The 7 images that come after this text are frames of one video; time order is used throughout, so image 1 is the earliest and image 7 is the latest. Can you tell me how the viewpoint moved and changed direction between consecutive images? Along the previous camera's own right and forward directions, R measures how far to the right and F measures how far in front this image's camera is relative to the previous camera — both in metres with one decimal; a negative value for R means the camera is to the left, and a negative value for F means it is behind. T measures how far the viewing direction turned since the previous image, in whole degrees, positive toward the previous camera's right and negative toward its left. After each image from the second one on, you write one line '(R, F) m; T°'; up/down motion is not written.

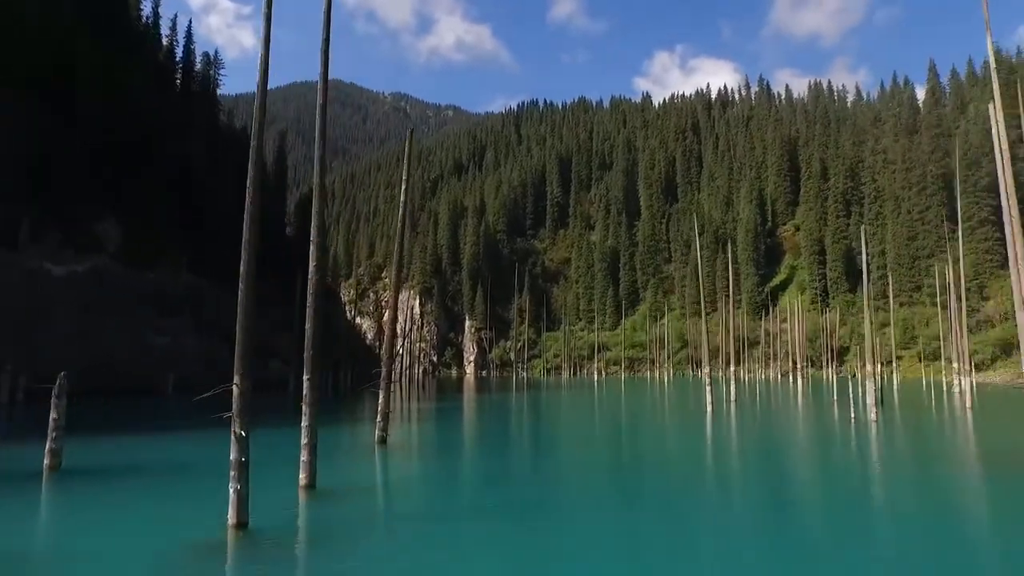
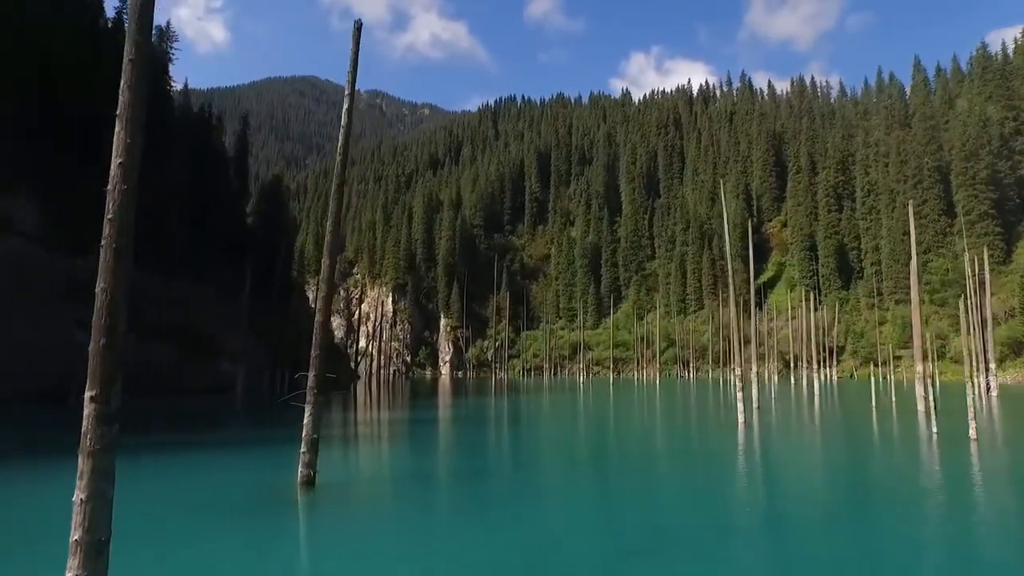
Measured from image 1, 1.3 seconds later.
(-0.2, +4.6) m; +2°
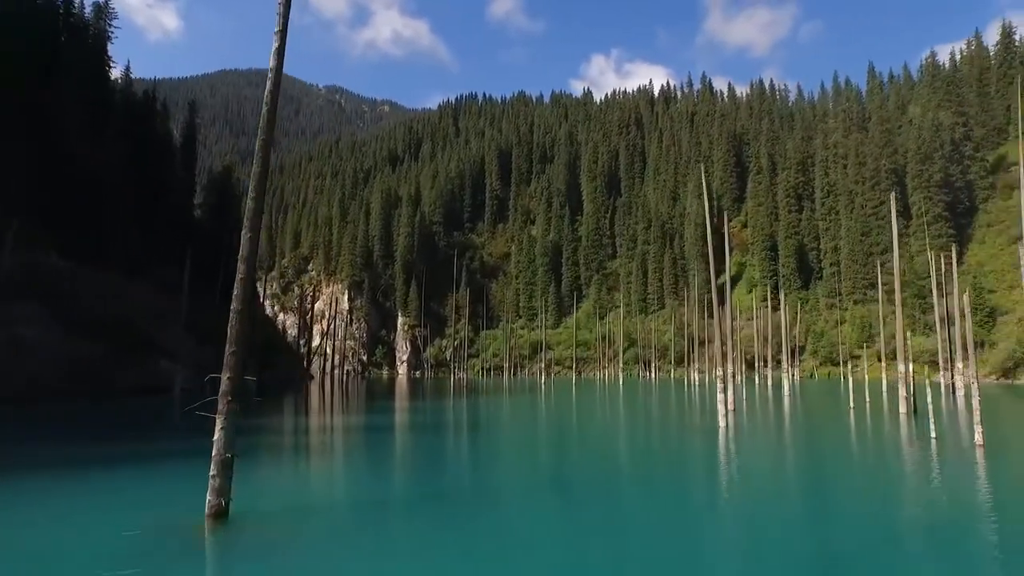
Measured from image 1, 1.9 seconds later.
(0.0, +1.7) m; +3°
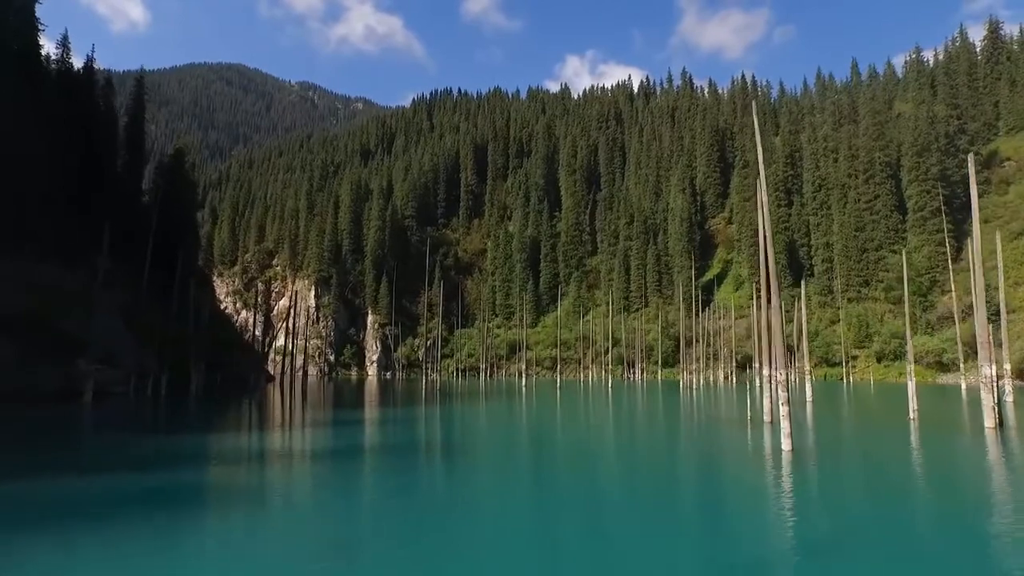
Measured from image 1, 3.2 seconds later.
(-0.3, +4.6) m; +2°
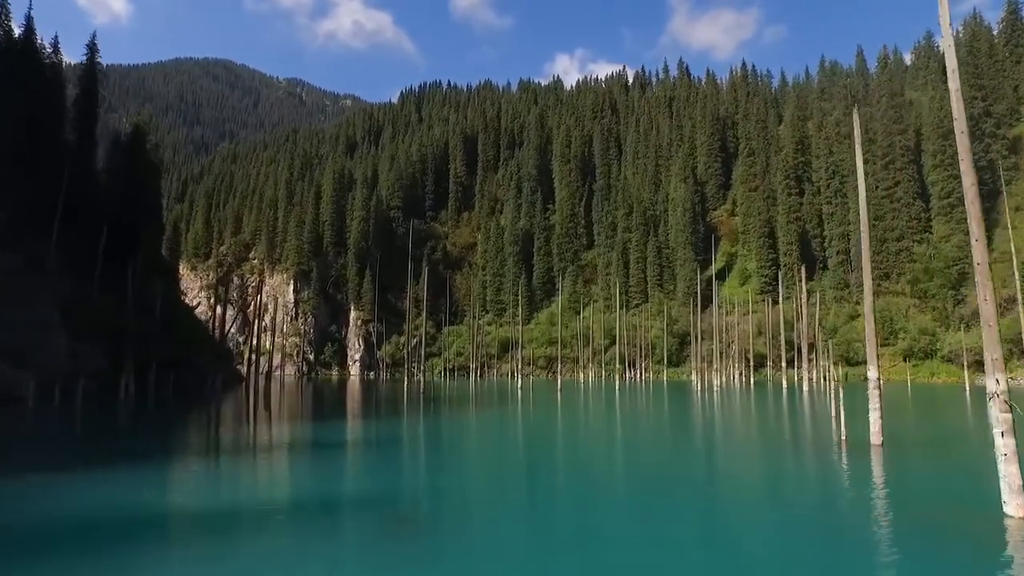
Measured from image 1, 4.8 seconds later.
(-0.3, +5.6) m; +1°
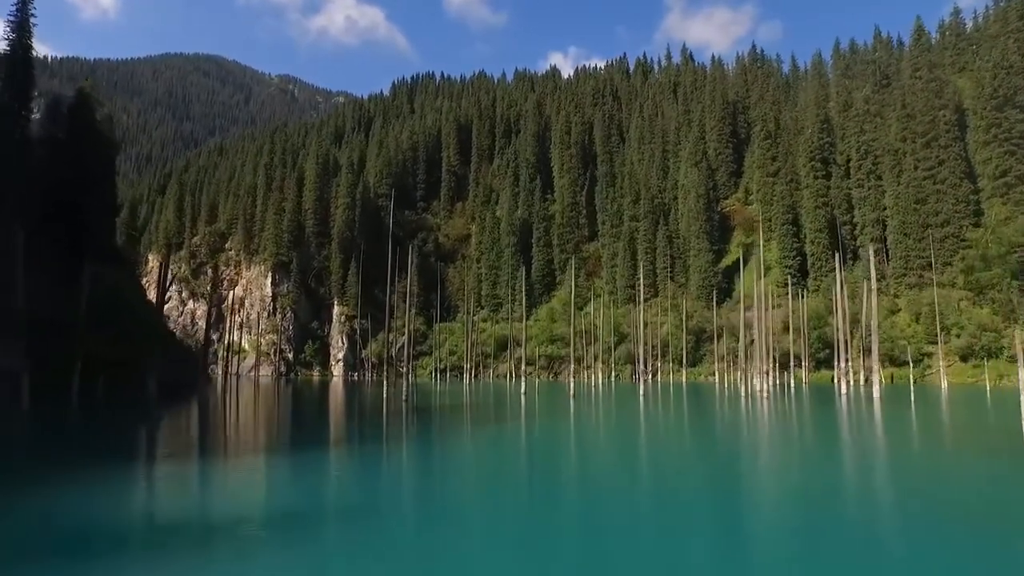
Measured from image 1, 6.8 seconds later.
(-0.4, +7.2) m; 0°
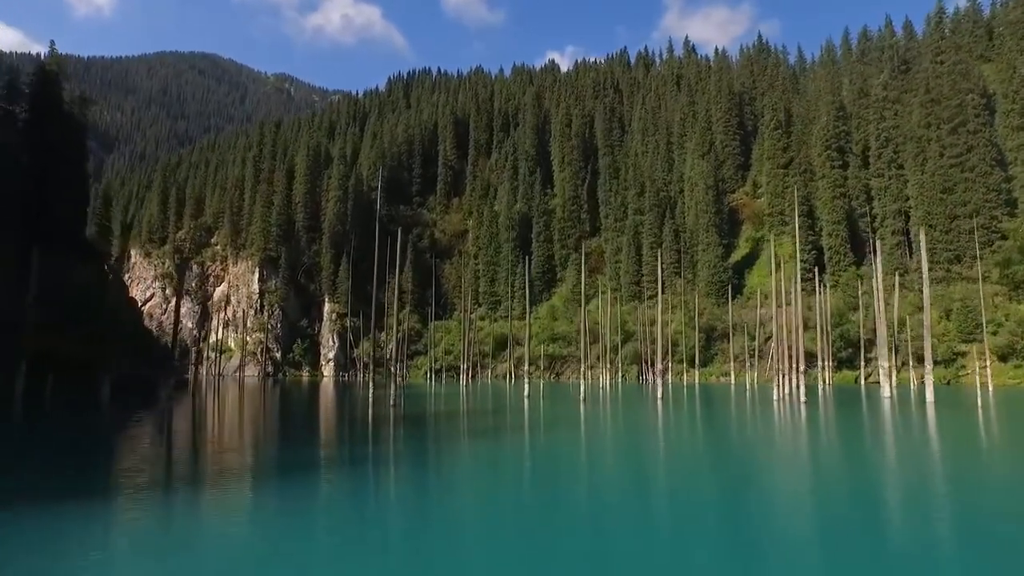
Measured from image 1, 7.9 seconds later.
(-0.2, +3.8) m; 0°
